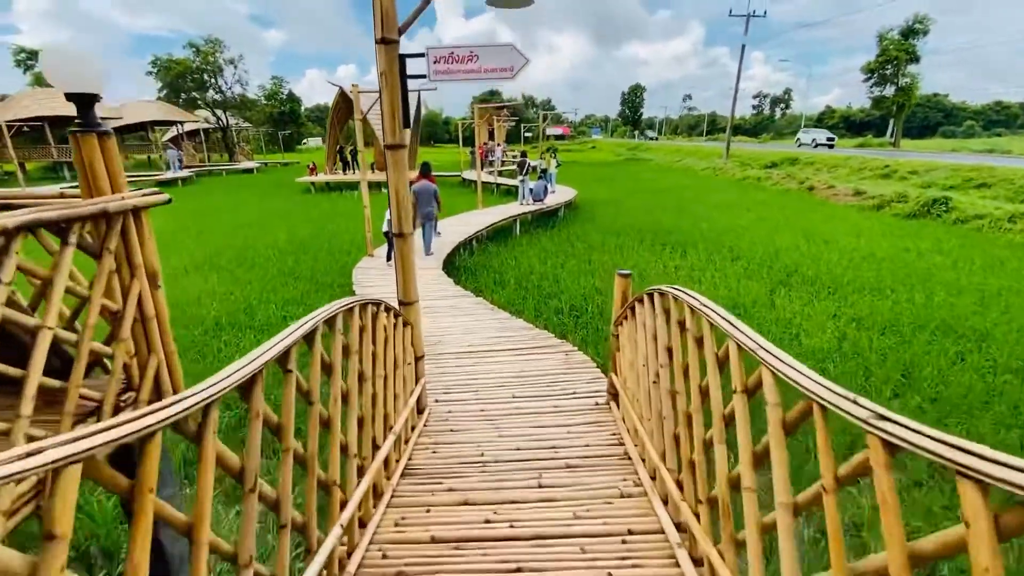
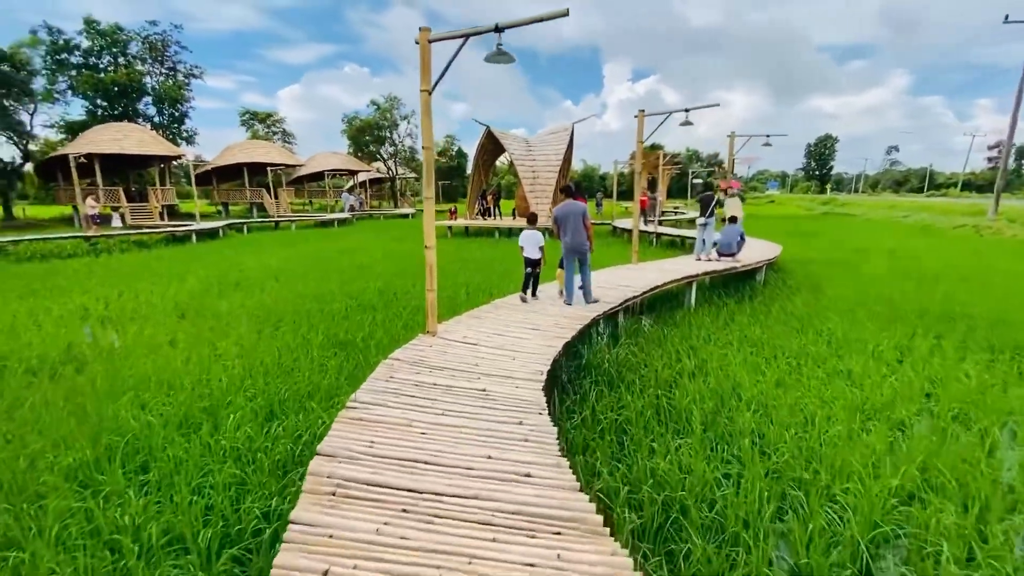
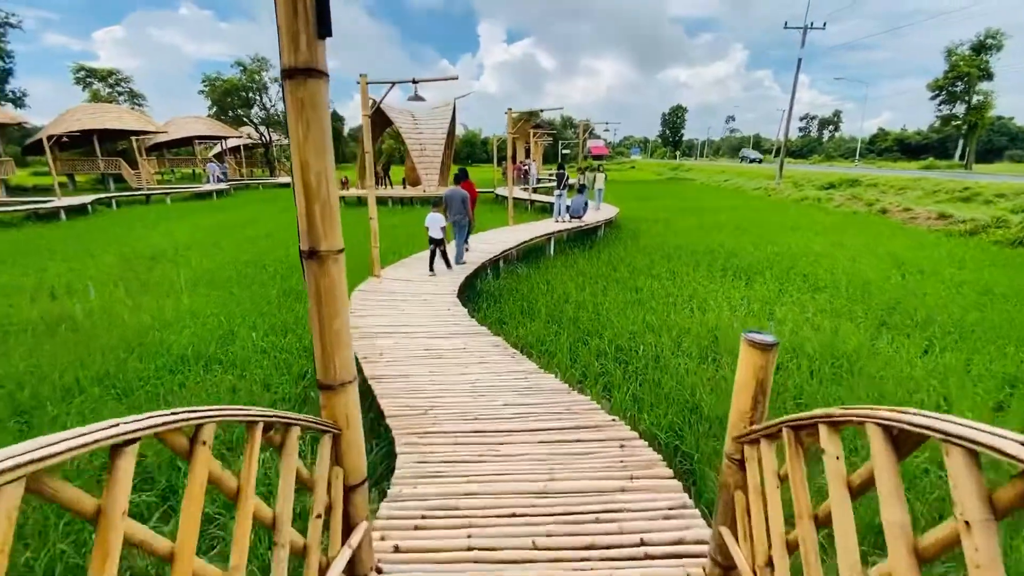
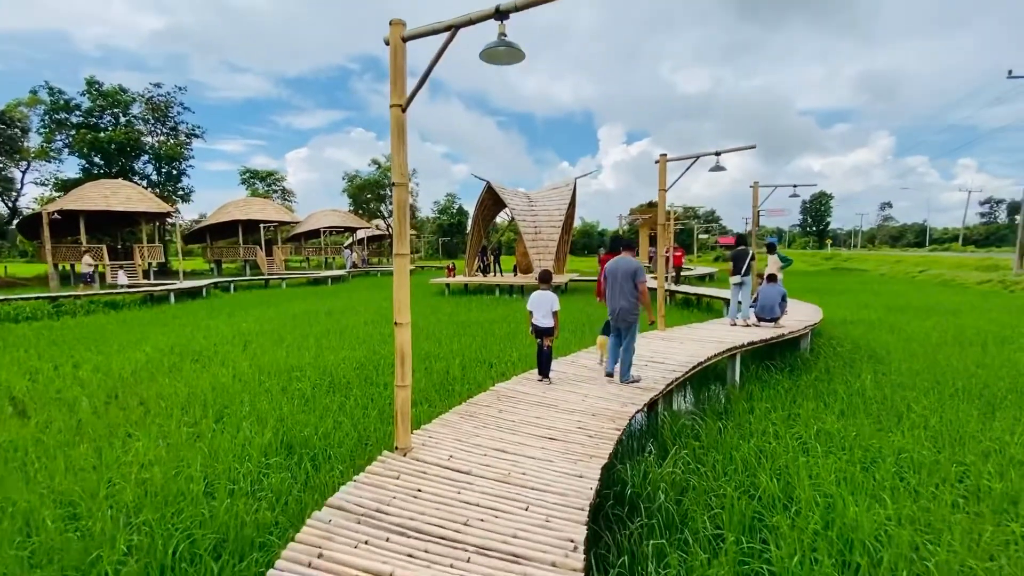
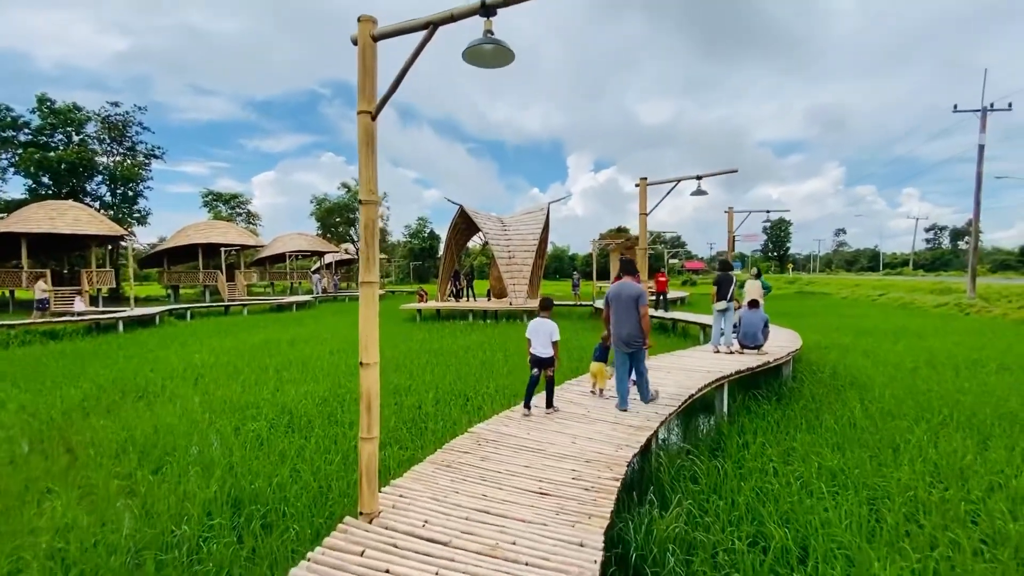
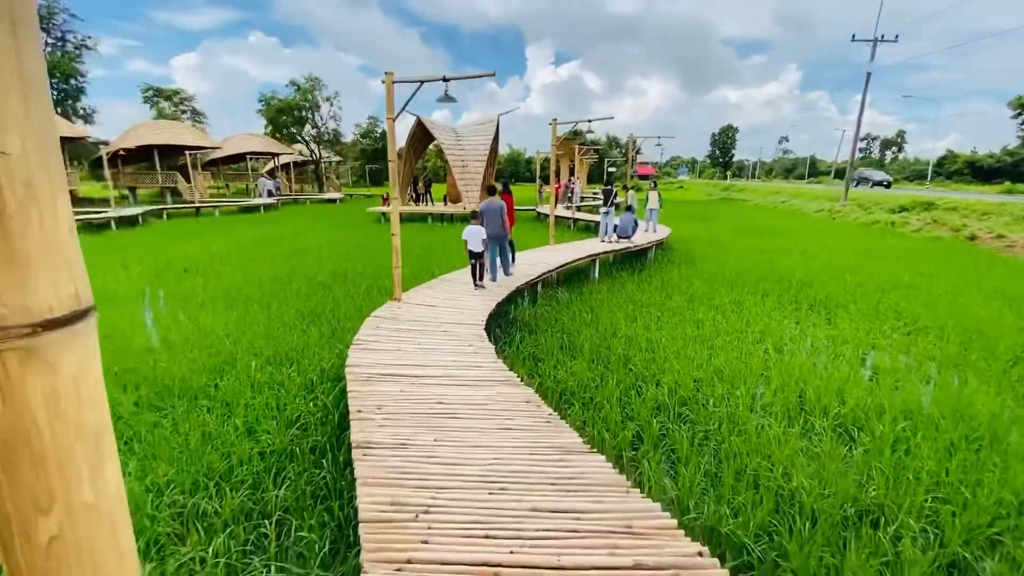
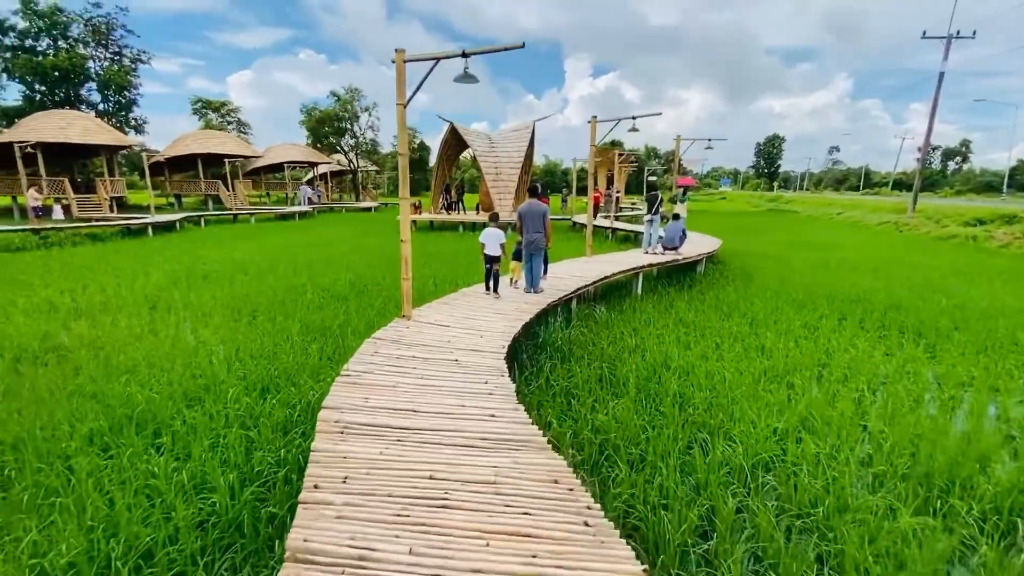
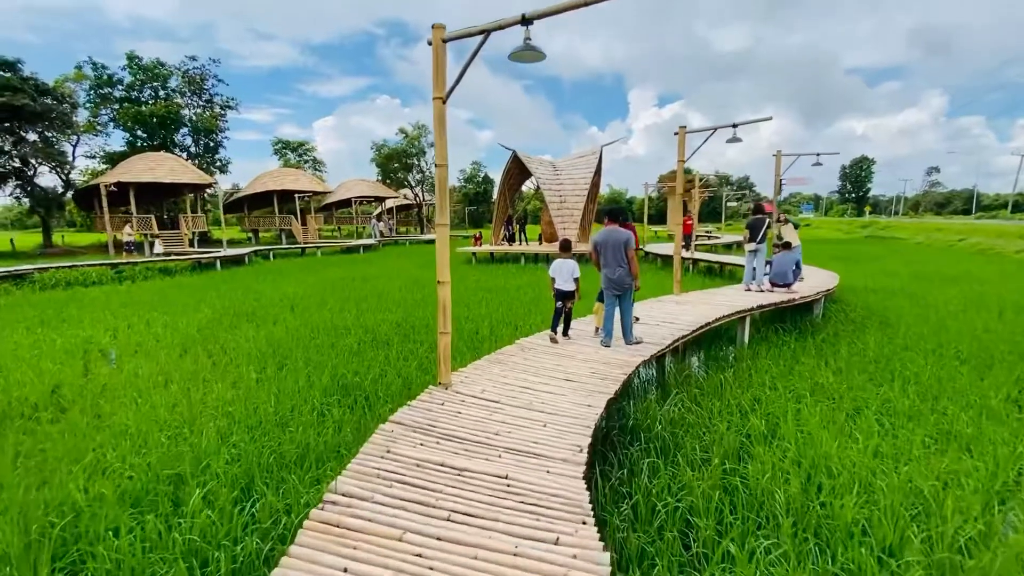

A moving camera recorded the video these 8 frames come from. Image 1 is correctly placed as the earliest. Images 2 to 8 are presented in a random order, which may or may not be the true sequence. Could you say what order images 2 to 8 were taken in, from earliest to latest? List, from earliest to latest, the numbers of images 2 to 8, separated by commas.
3, 6, 7, 2, 8, 4, 5
